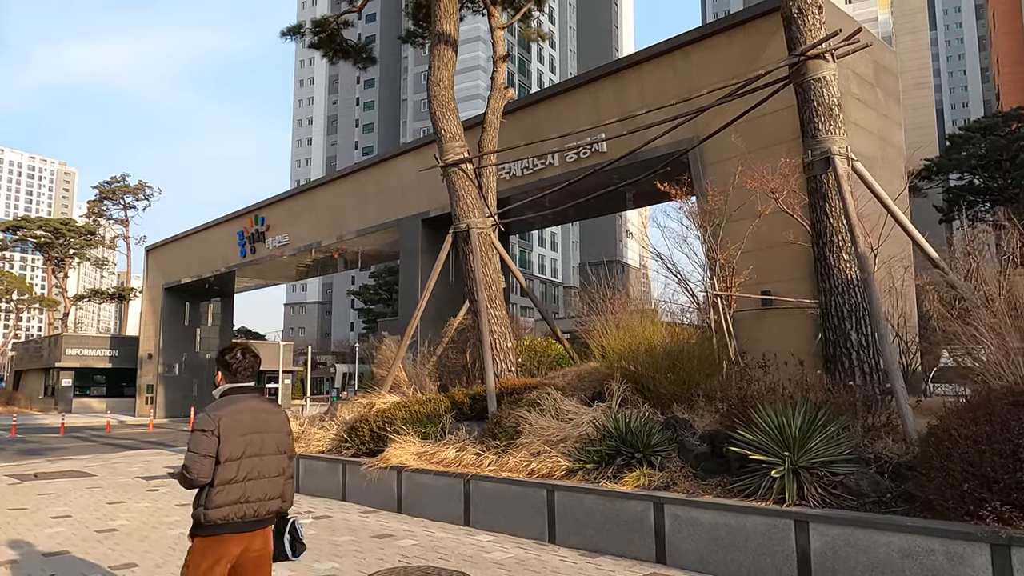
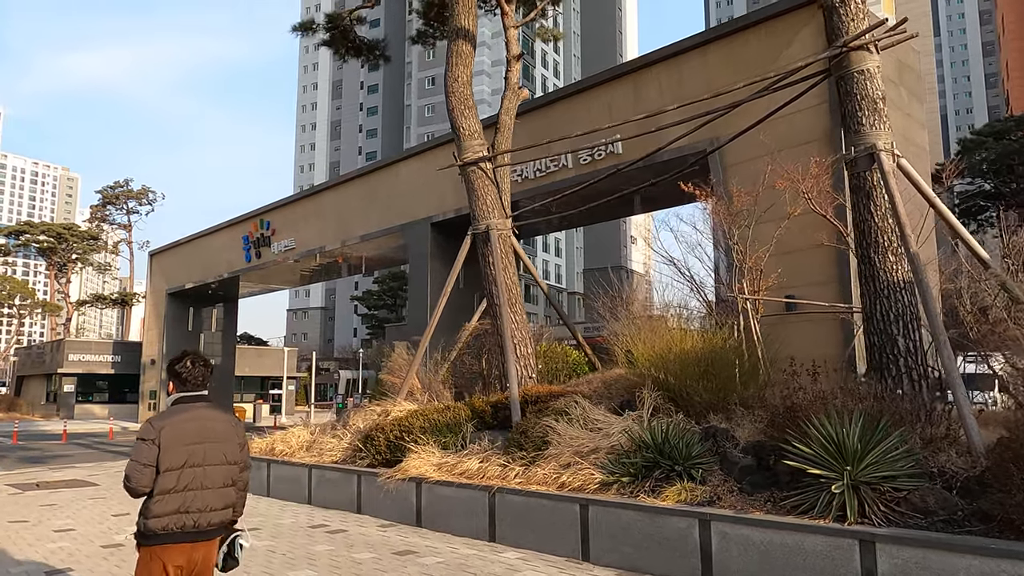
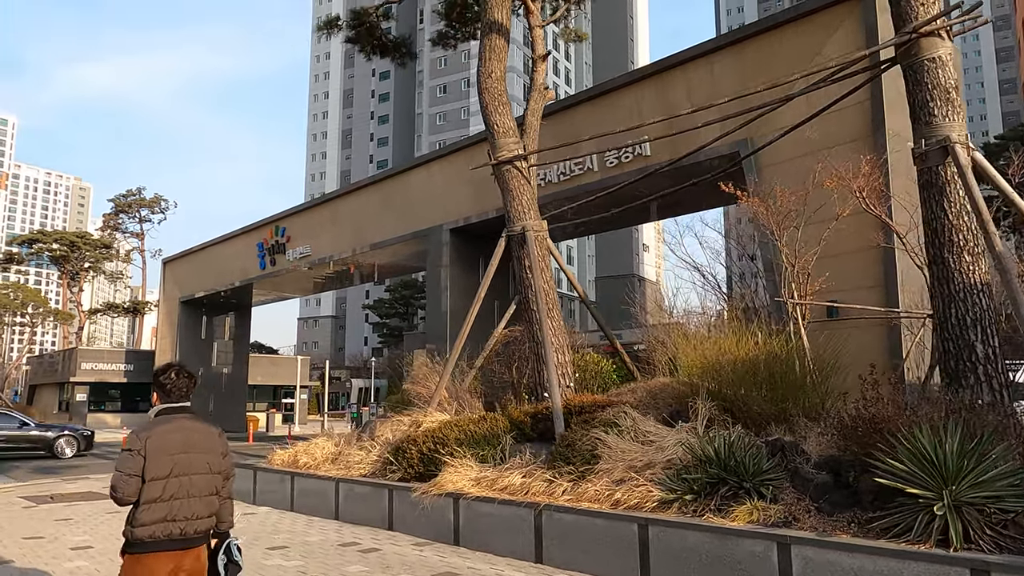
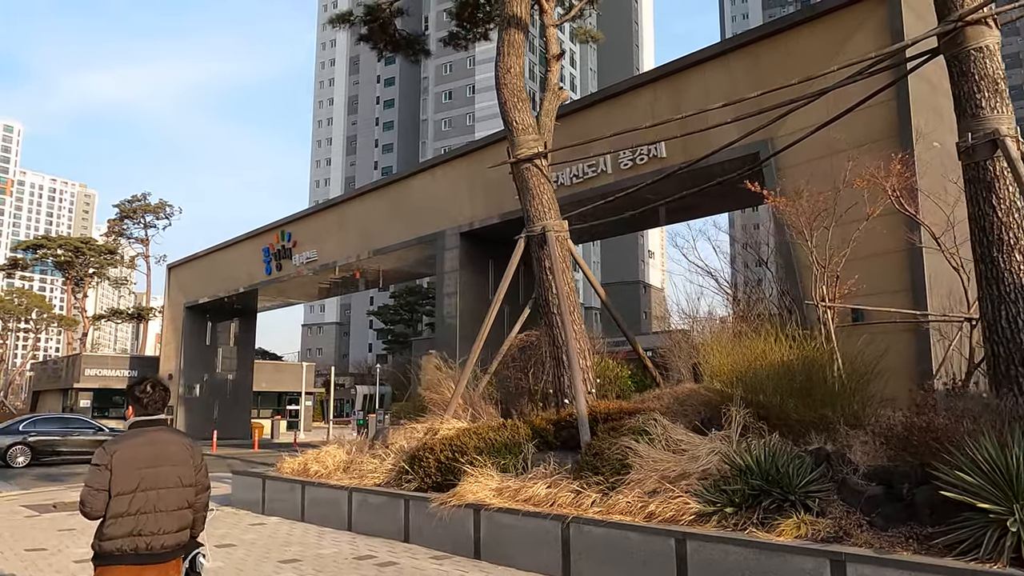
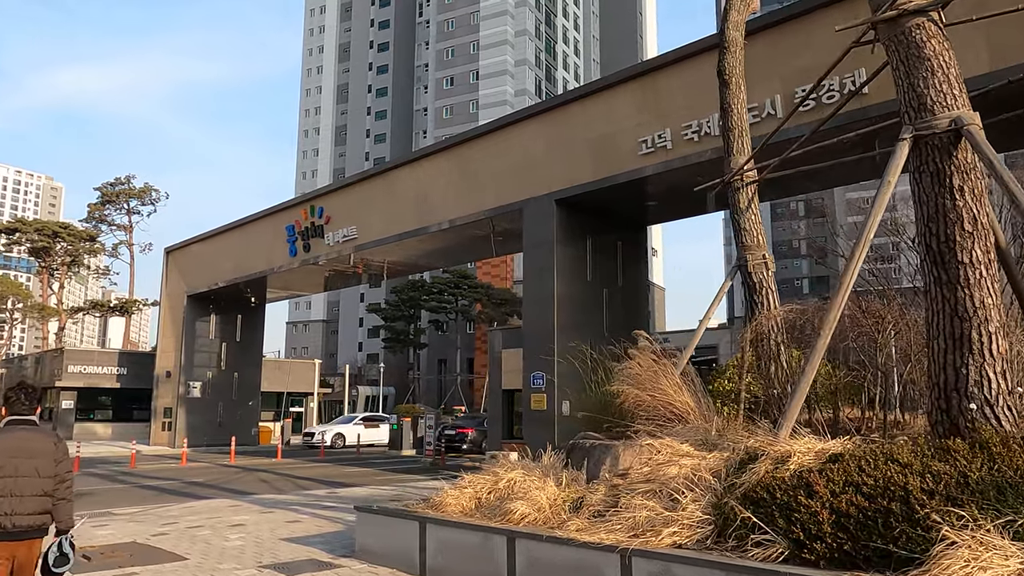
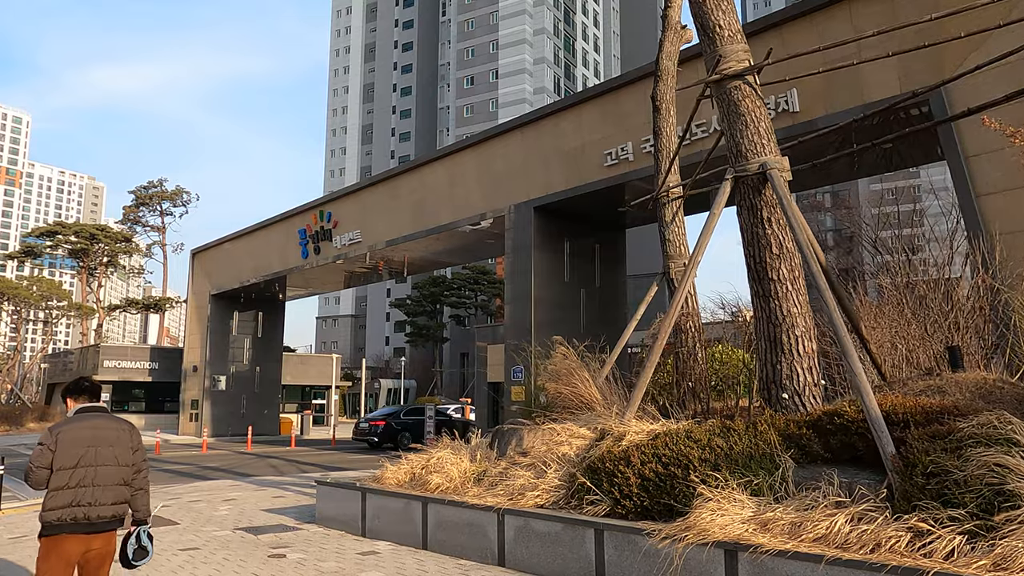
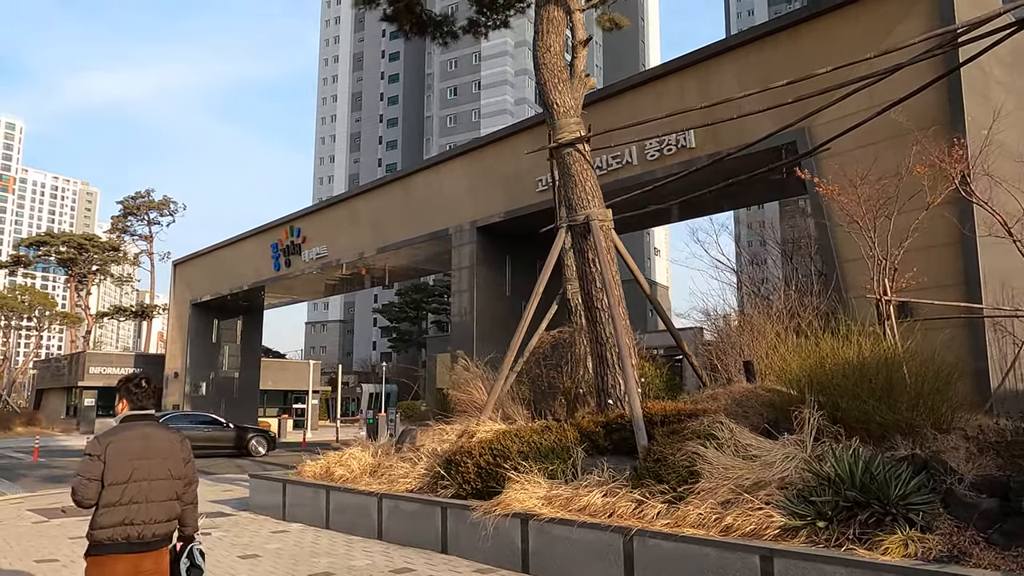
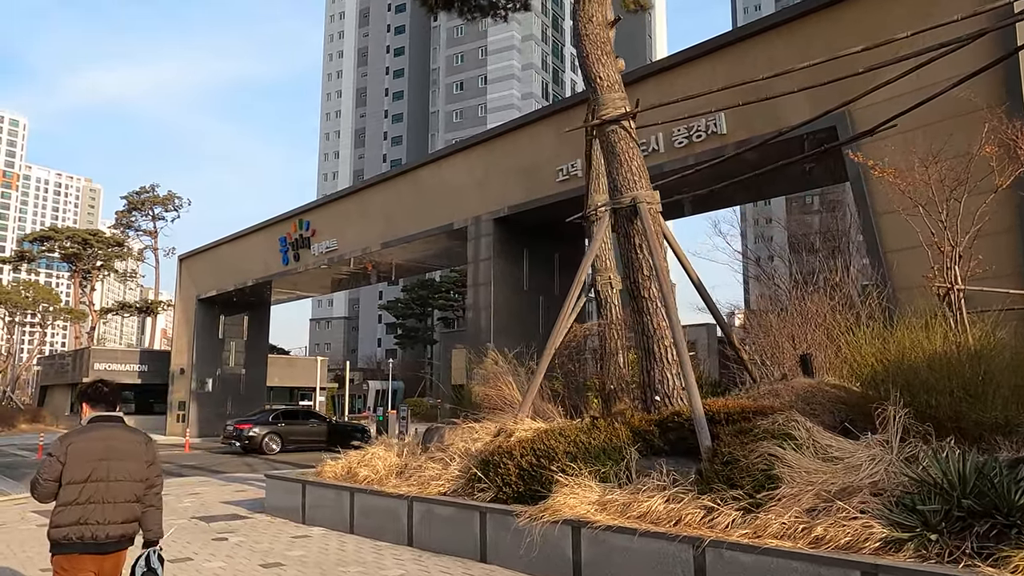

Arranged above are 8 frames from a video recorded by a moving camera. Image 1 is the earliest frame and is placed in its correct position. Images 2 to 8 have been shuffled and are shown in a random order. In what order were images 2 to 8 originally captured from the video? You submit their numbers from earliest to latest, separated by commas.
2, 3, 4, 7, 8, 6, 5
